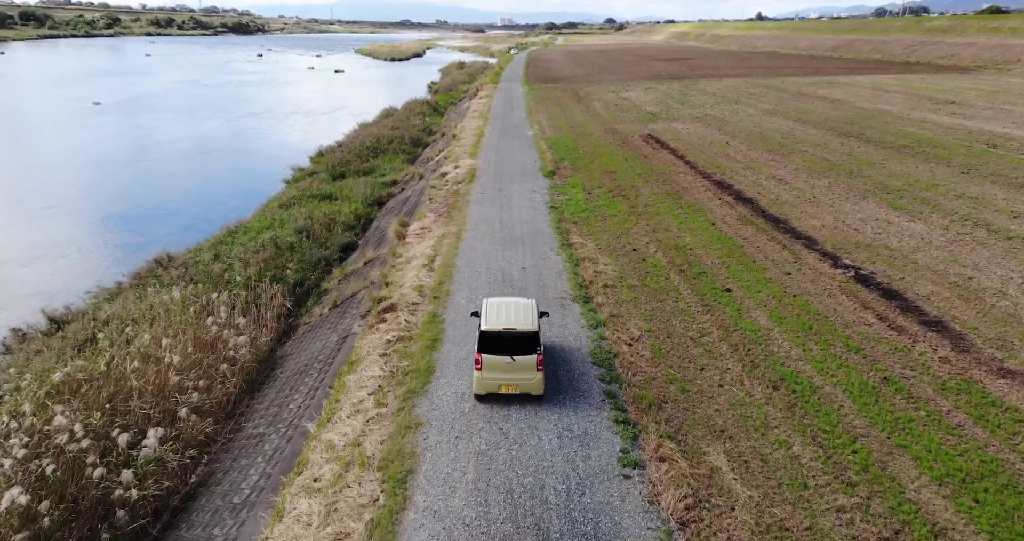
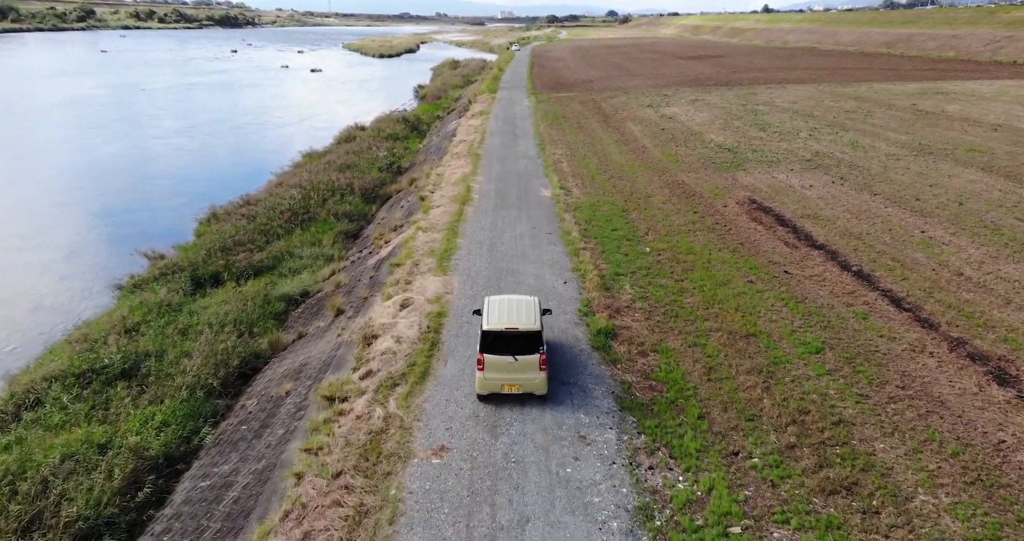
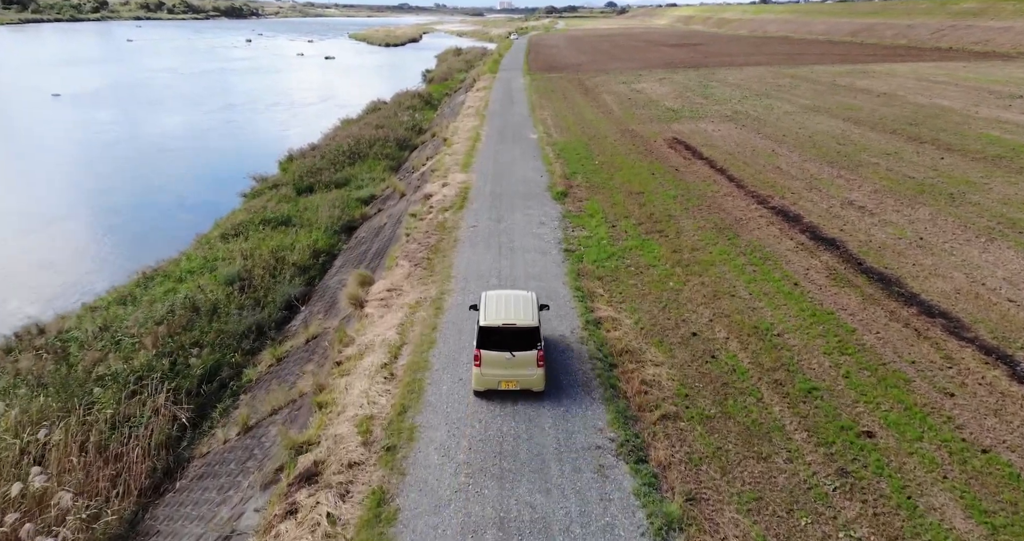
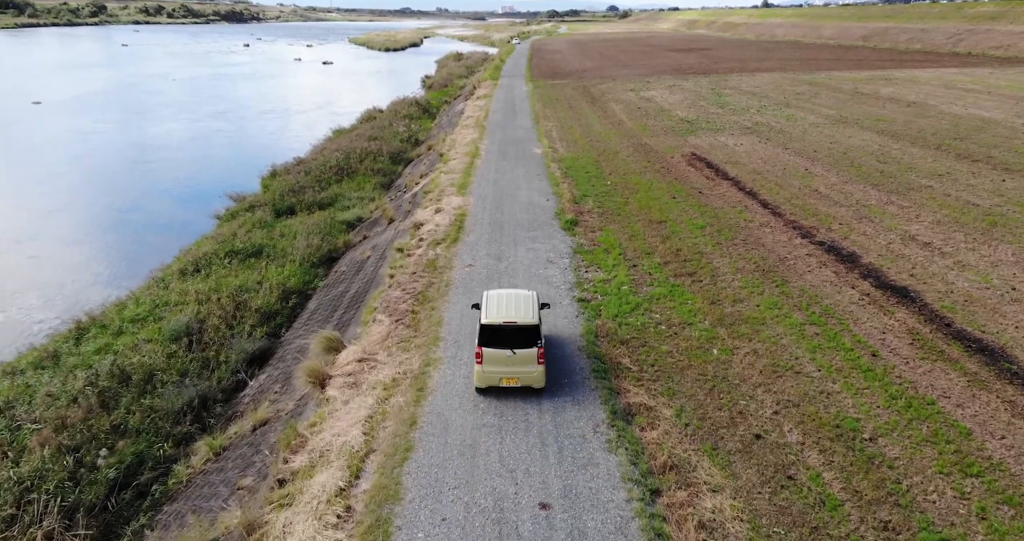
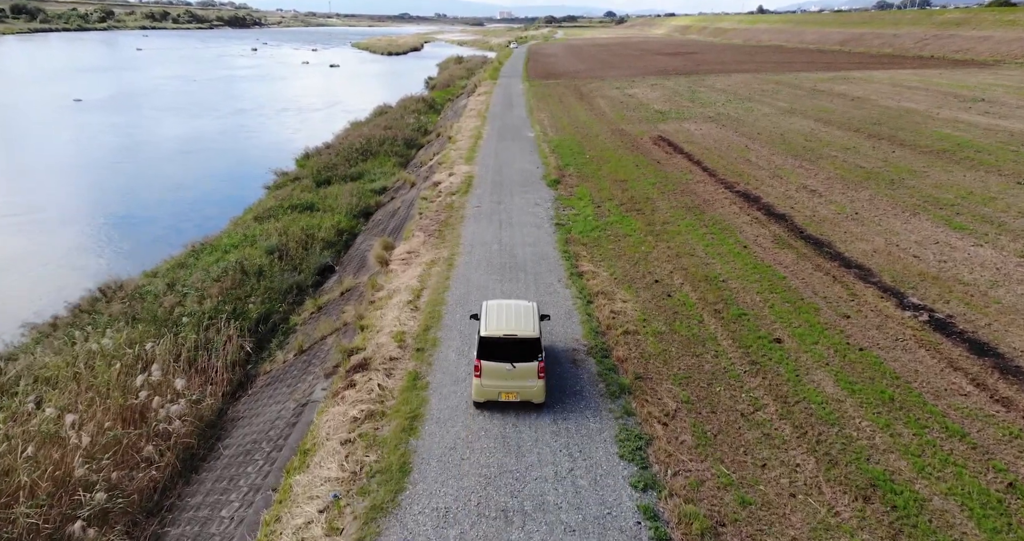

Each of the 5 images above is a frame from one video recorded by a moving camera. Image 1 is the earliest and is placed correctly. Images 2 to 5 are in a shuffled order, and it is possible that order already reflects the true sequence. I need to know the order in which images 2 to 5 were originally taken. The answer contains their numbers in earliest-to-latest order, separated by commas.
5, 3, 4, 2
